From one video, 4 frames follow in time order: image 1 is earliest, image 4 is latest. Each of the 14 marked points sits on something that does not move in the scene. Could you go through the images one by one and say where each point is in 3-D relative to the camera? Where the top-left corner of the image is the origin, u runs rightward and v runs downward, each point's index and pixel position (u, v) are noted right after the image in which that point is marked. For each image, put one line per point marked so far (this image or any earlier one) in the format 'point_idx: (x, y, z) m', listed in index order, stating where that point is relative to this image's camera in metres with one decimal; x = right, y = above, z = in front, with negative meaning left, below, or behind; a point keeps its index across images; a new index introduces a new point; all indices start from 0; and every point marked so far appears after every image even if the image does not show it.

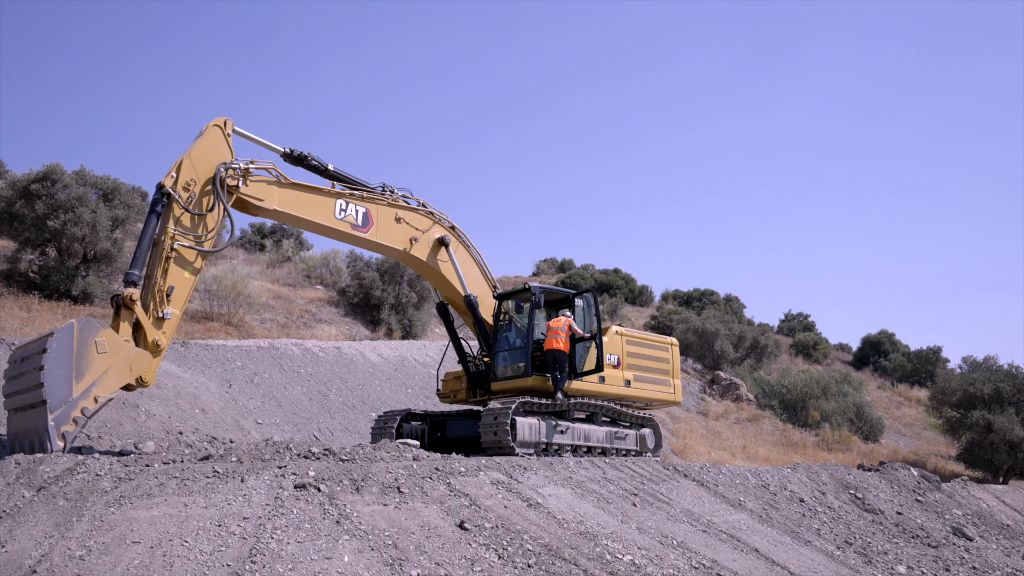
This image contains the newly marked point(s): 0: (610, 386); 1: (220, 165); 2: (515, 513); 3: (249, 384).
0: (+1.5, -1.5, +12.3) m
1: (-3.5, +1.5, +9.5) m
2: (0.0, -1.9, +6.7) m
3: (-5.1, -1.9, +15.3) m
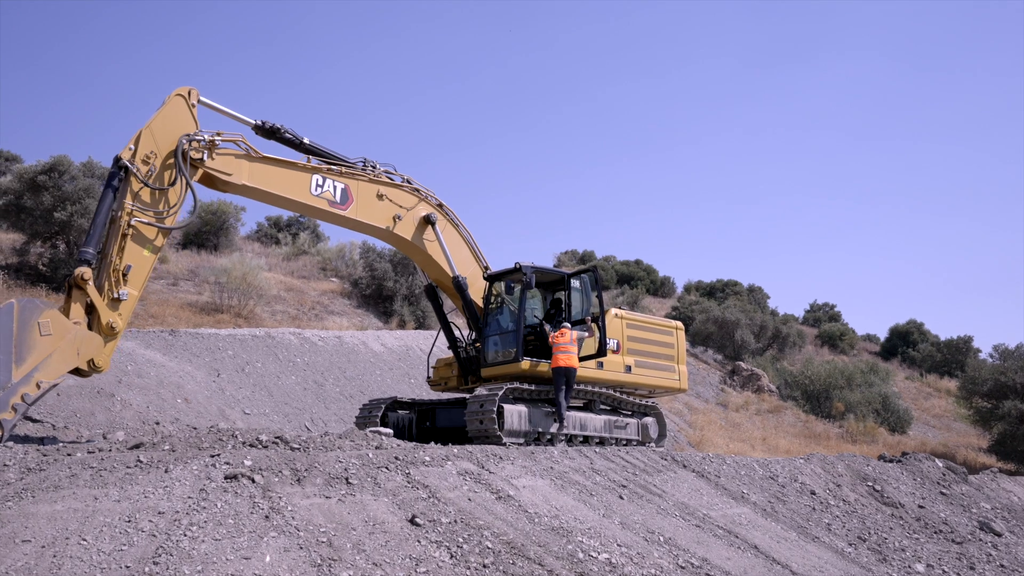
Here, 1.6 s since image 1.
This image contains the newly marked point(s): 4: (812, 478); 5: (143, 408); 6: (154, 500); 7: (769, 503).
0: (+1.4, -1.2, +11.6) m
1: (-3.7, +1.7, +8.9) m
2: (-0.2, -1.6, +6.0) m
3: (-5.1, -1.6, +14.8) m
4: (+4.1, -2.6, +10.9) m
5: (-5.4, -1.7, +11.6) m
6: (-2.2, -1.3, +4.9) m
7: (+2.9, -2.4, +9.0) m
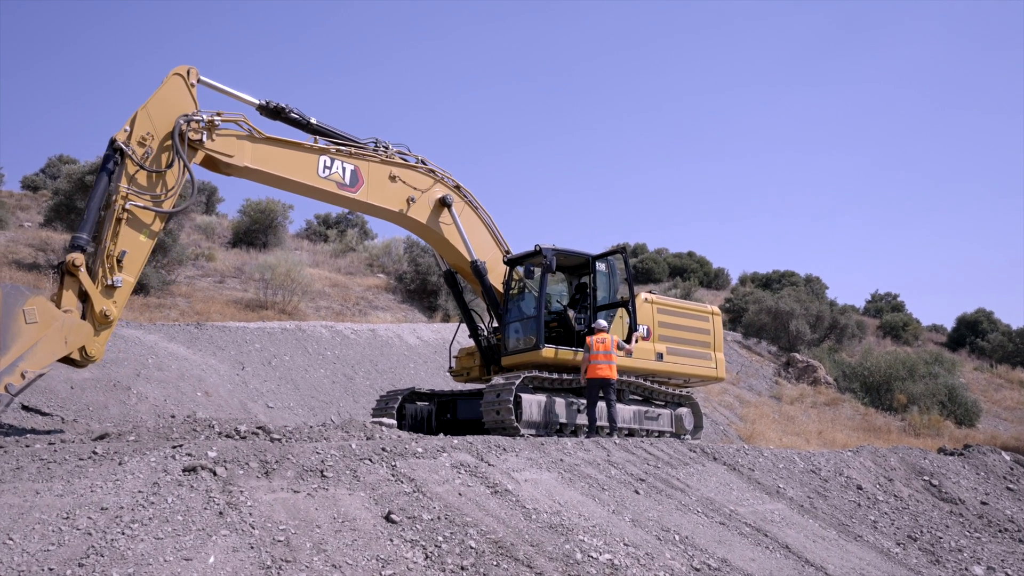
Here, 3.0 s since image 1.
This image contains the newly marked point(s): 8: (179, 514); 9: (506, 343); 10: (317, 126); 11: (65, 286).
0: (+1.7, -1.0, +11.0) m
1: (-3.6, +1.8, +8.6) m
2: (-0.3, -1.5, +5.5) m
3: (-4.5, -1.4, +14.6) m
4: (+4.4, -2.3, +10.0) m
5: (-5.0, -1.6, +11.4) m
6: (-2.3, -1.2, +4.5) m
7: (+3.1, -2.2, +8.2) m
8: (-1.8, -1.2, +4.4) m
9: (-0.1, -0.7, +10.7) m
10: (-2.4, +2.0, +9.7) m
11: (-4.3, 0.0, +7.7) m
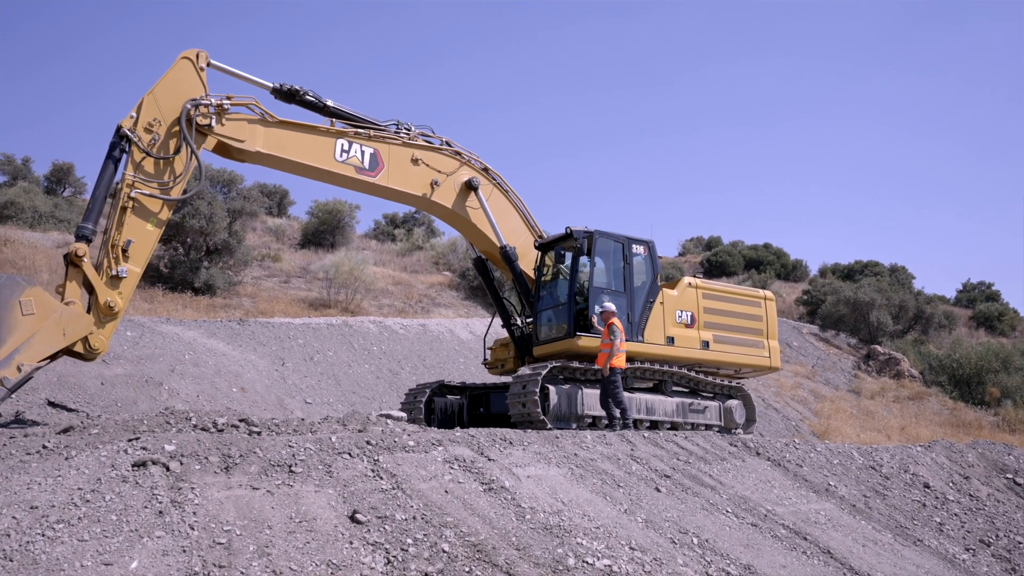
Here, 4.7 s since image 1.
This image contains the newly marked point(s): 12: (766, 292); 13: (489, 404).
0: (+2.2, -0.8, +10.2) m
1: (-3.4, +1.9, +8.3) m
2: (-0.3, -1.3, +4.9) m
3: (-3.7, -1.3, +14.4) m
4: (+4.7, -2.0, +9.0) m
5: (-4.5, -1.5, +11.3) m
6: (-2.4, -1.0, +4.1) m
7: (+3.3, -1.9, +7.4) m
8: (-2.0, -1.1, +4.0) m
9: (+0.3, -0.6, +10.2) m
10: (-2.1, +2.1, +9.3) m
11: (-4.2, +0.1, +7.5) m
12: (+3.6, -0.1, +11.4) m
13: (-0.3, -1.5, +10.3) m
